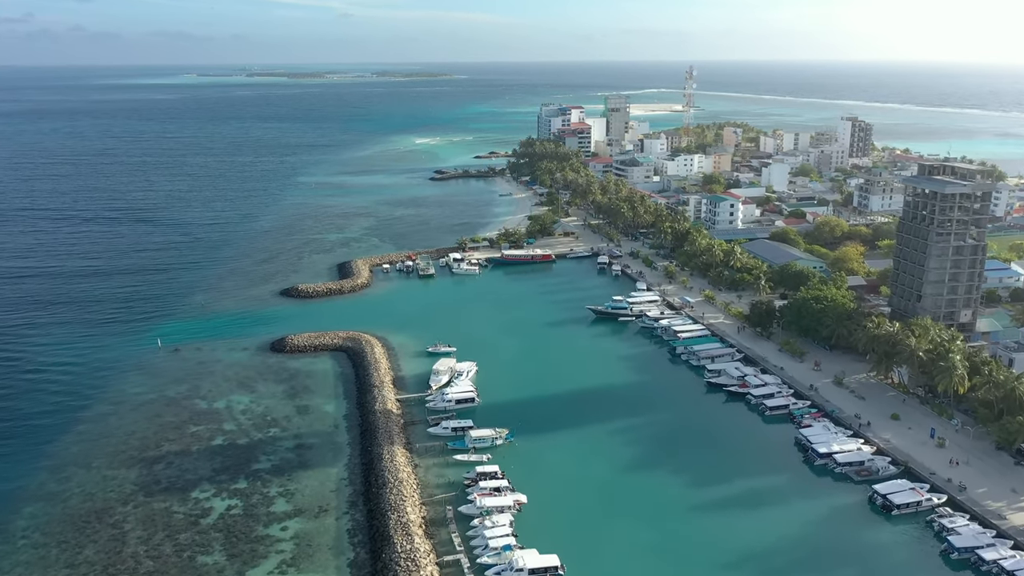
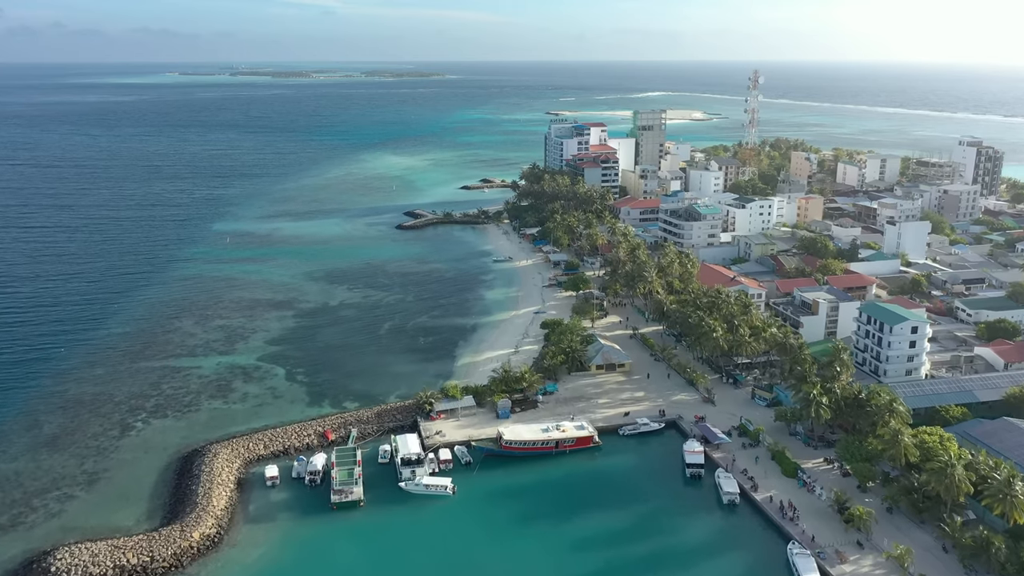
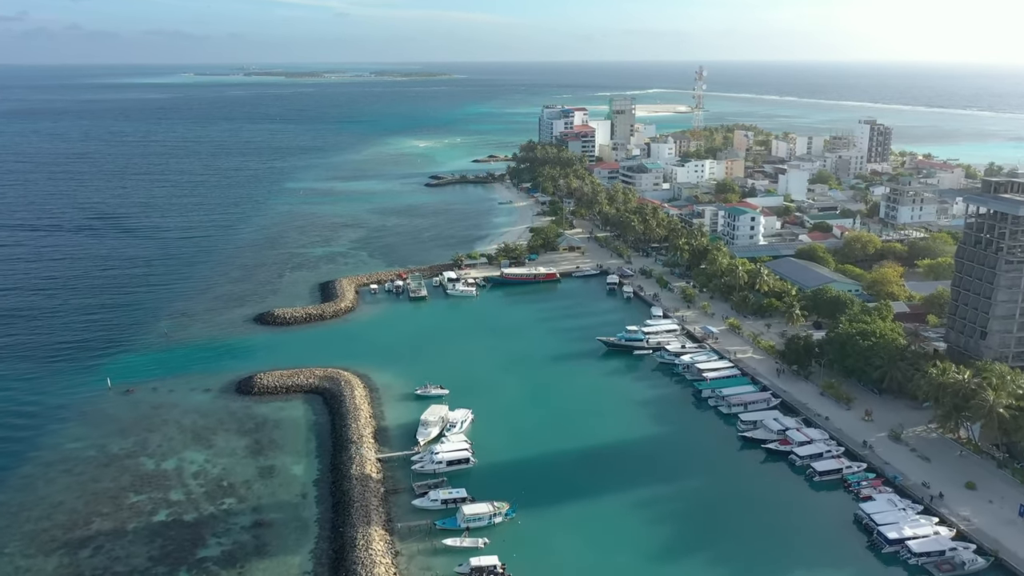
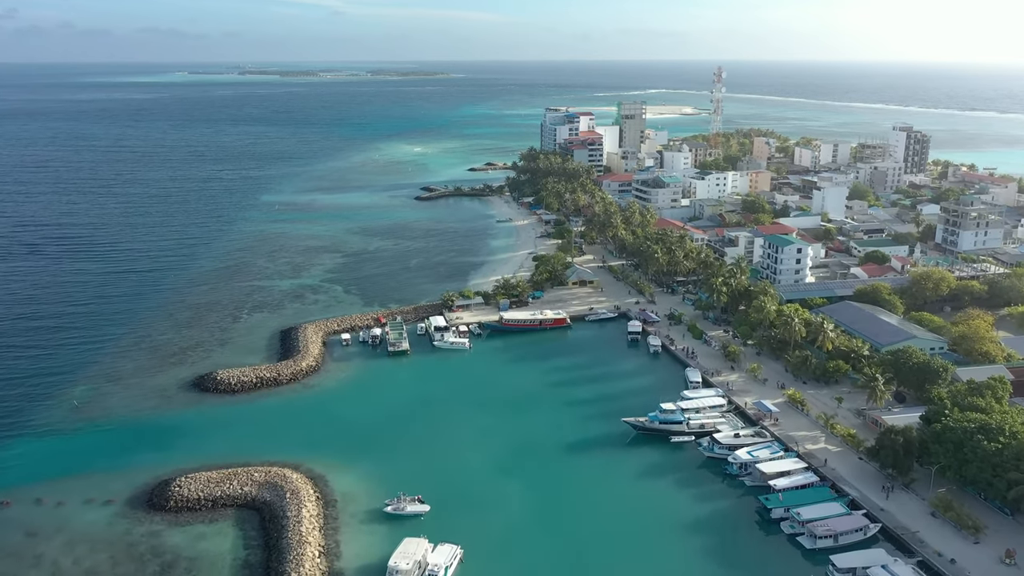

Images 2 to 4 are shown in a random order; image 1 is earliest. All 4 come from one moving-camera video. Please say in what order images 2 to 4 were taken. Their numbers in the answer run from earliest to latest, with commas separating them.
3, 4, 2
